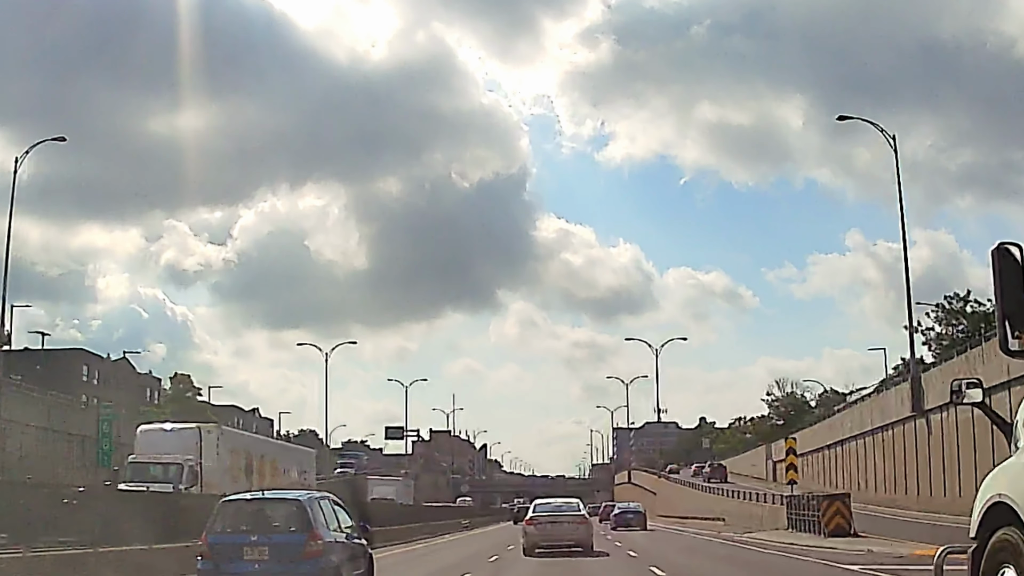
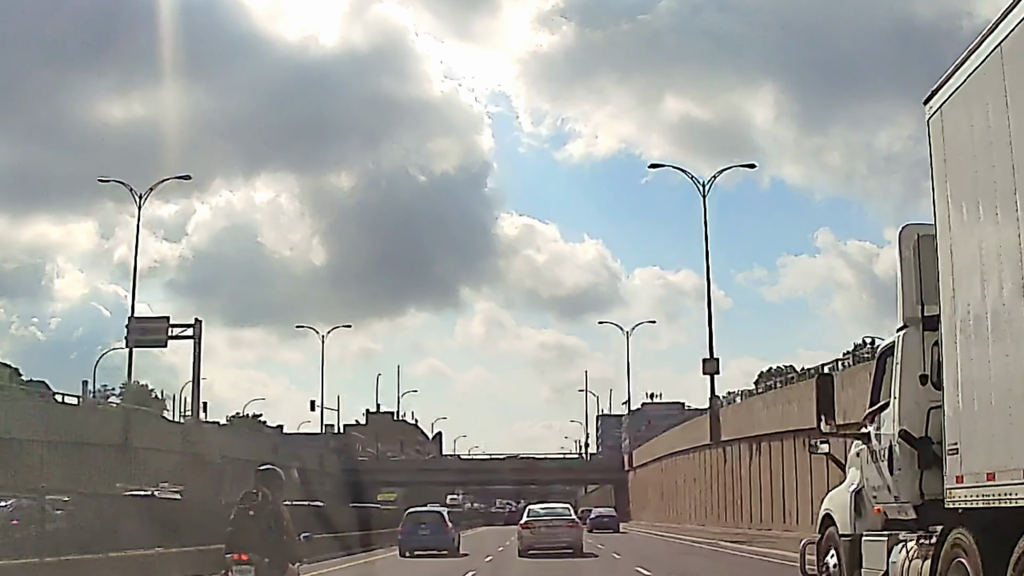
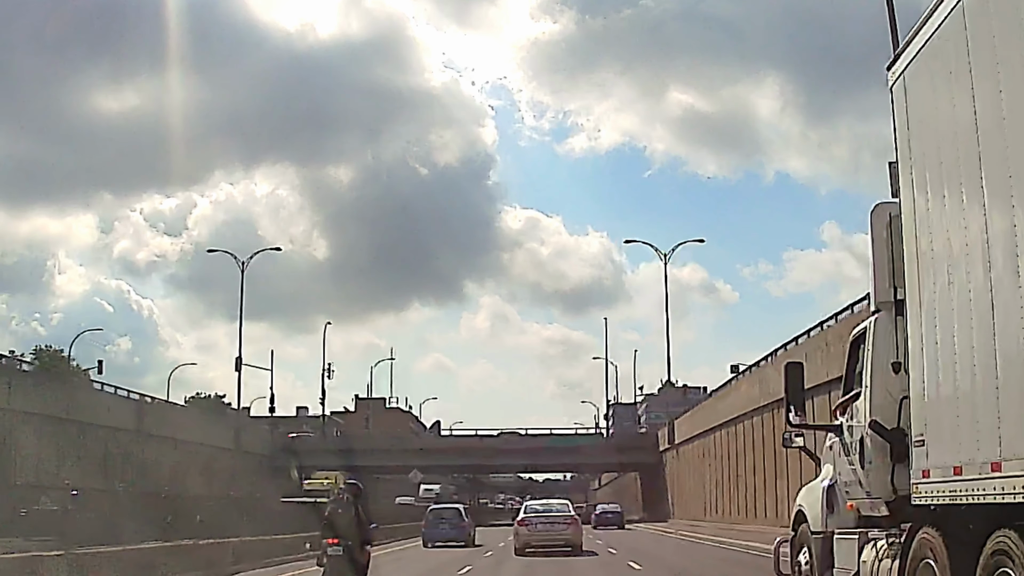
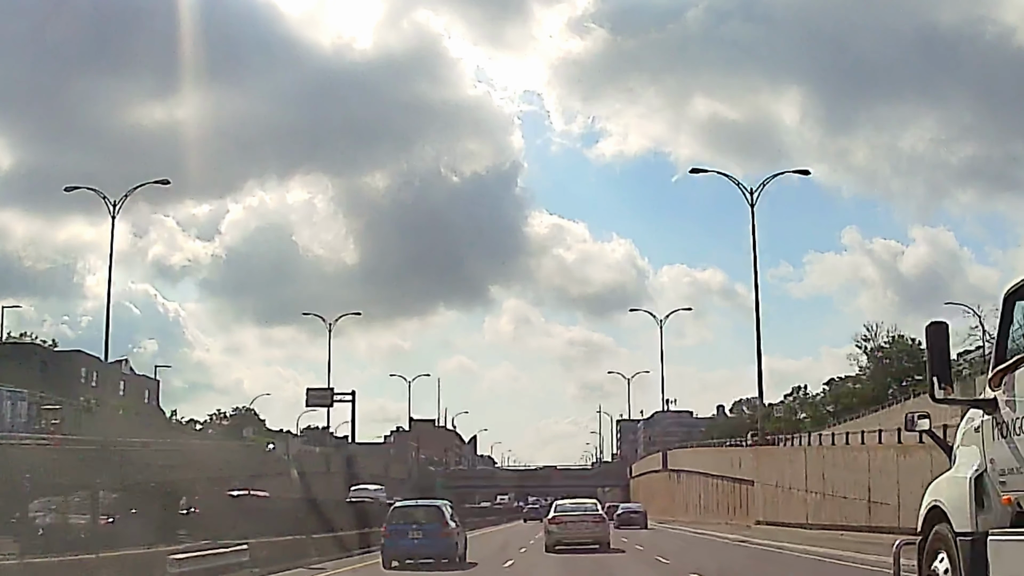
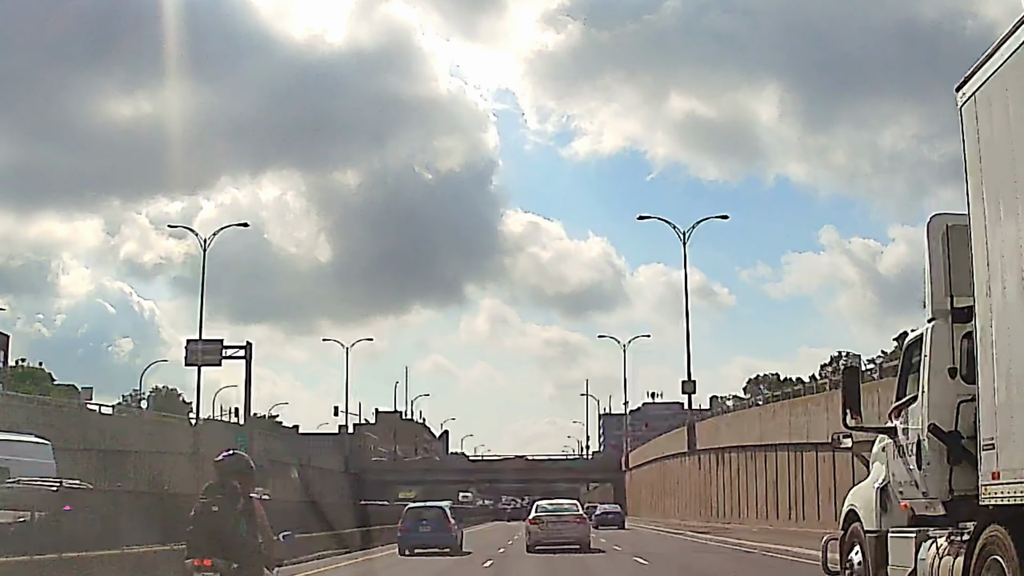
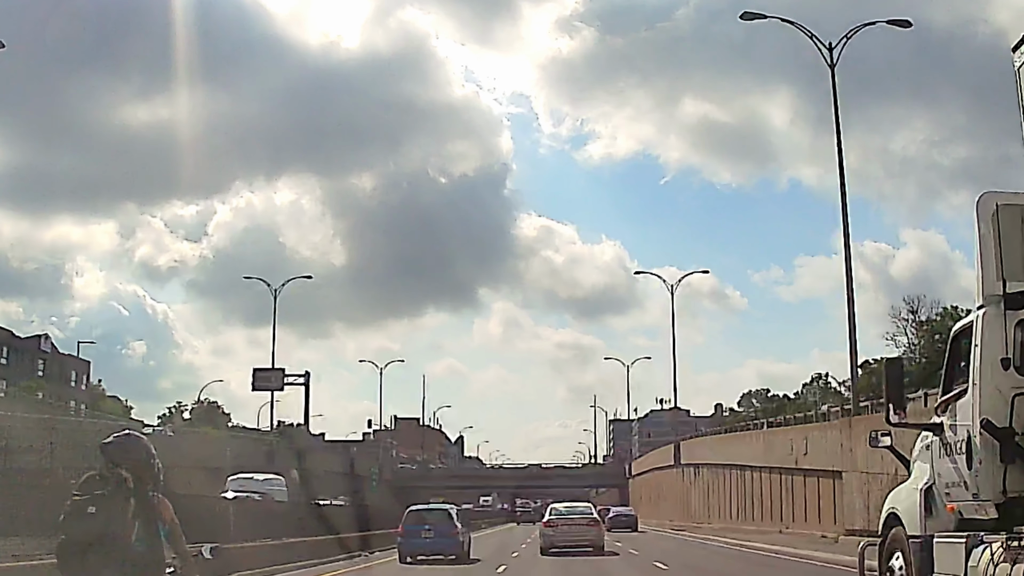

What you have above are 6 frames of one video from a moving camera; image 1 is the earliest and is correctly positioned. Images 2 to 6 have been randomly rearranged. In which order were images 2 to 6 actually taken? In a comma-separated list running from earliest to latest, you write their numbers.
4, 6, 5, 2, 3
